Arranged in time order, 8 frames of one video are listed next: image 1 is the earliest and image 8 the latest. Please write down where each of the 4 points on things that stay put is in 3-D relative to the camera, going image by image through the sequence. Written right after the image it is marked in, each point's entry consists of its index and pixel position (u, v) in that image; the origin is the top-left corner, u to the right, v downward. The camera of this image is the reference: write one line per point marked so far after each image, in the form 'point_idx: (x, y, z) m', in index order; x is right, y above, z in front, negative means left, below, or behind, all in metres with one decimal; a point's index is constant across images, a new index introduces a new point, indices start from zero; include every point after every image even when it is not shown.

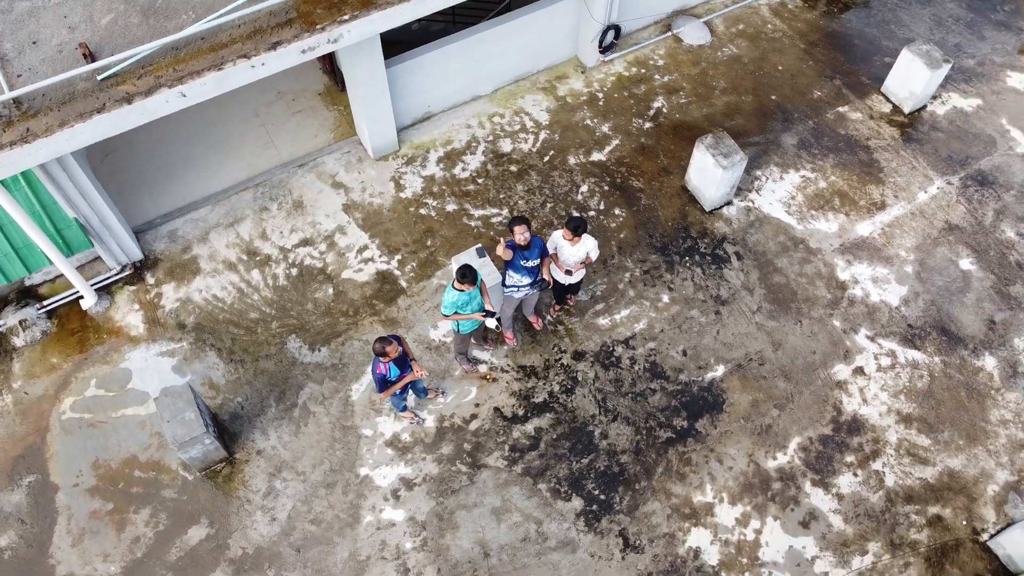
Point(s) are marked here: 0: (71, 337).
0: (-3.4, -0.4, +6.3) m
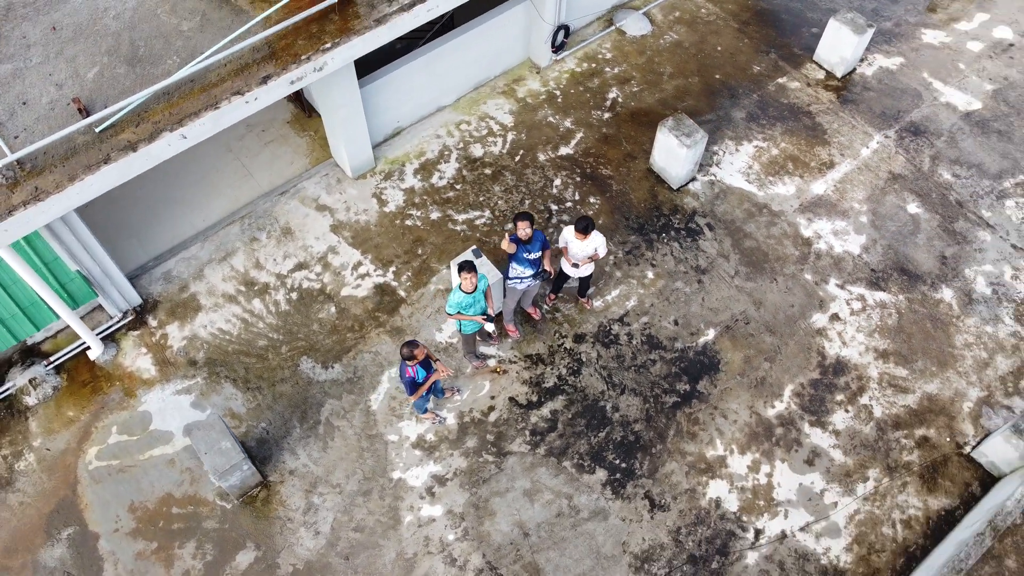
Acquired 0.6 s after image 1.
0: (-3.3, -0.8, +6.4) m
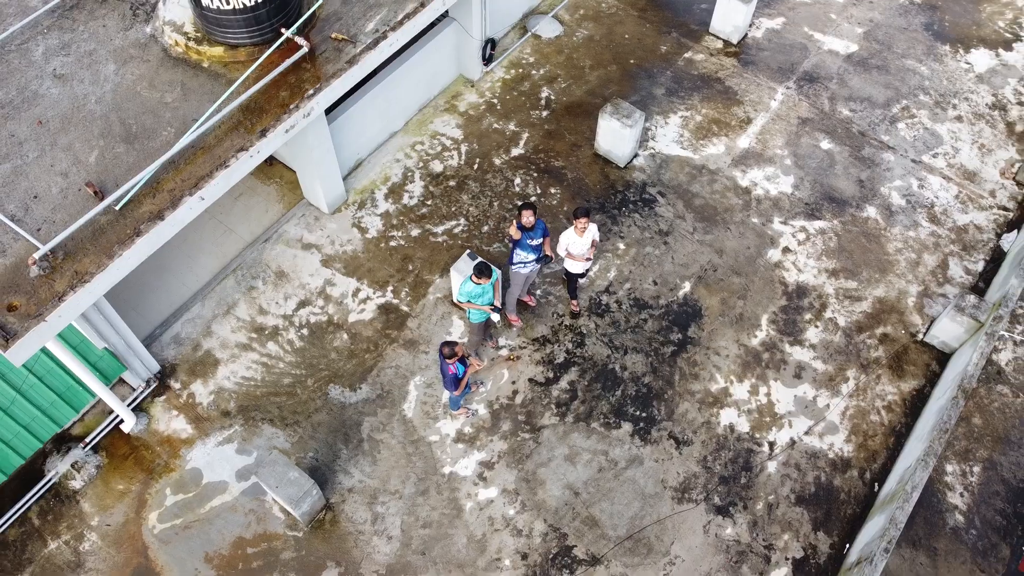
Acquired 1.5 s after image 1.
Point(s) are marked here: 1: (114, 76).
0: (-3.1, -1.4, +6.6) m
1: (-3.0, +1.6, +6.2) m
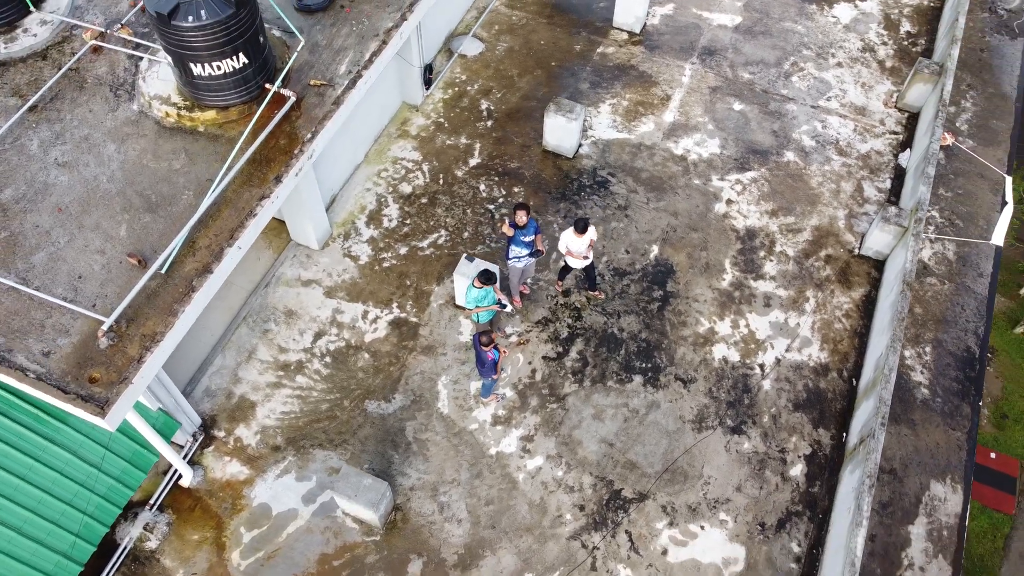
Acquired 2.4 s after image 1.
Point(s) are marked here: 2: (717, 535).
0: (-2.7, -1.9, +6.9) m
1: (-3.1, +1.1, +6.5) m
2: (+1.7, -2.0, +6.8) m
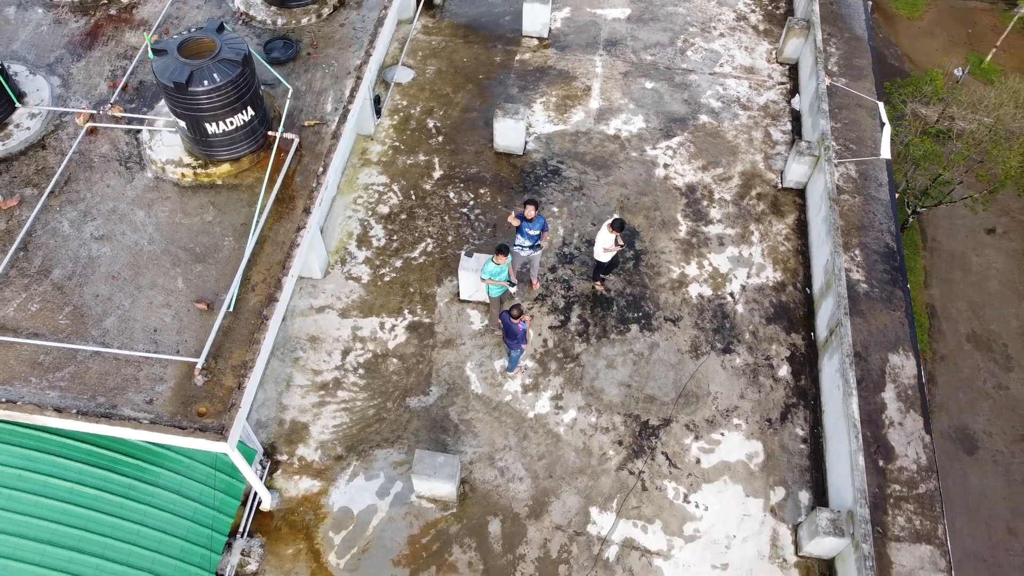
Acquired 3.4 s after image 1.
0: (-2.1, -2.2, +7.4) m
1: (-3.1, +0.6, +7.1) m
2: (+2.2, -1.5, +8.0) m
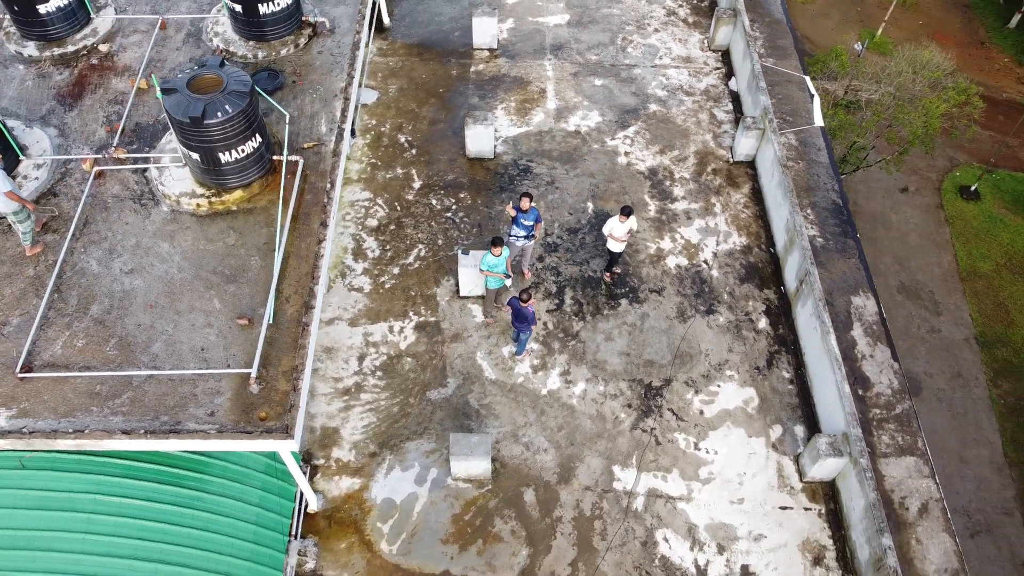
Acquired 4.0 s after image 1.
0: (-1.7, -2.3, +7.9) m
1: (-3.1, +0.3, +7.5) m
2: (+2.3, -1.1, +8.8) m
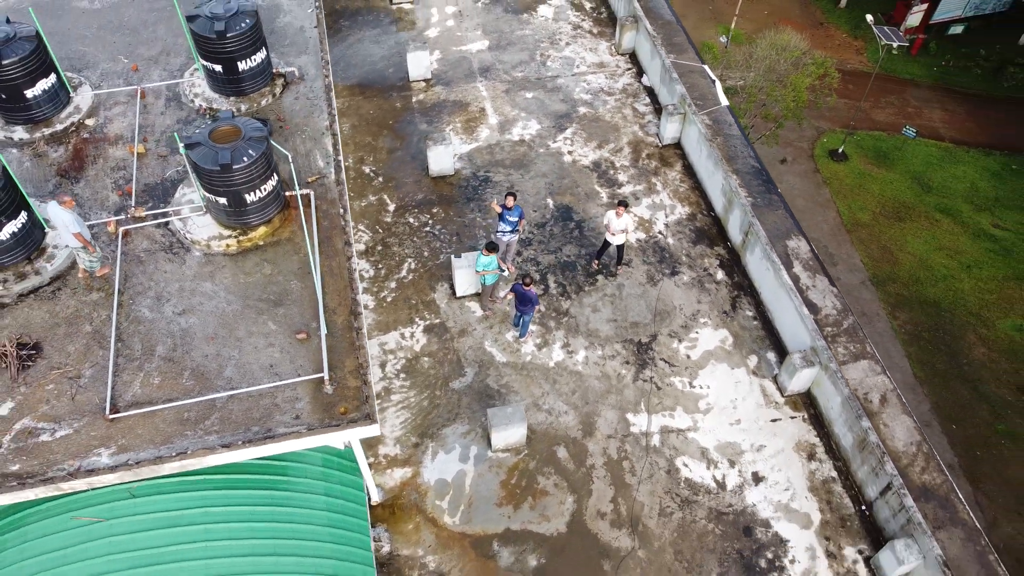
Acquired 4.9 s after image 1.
0: (-1.2, -2.4, +8.7) m
1: (-2.9, 0.0, +8.2) m
2: (+2.4, -0.5, +10.2) m
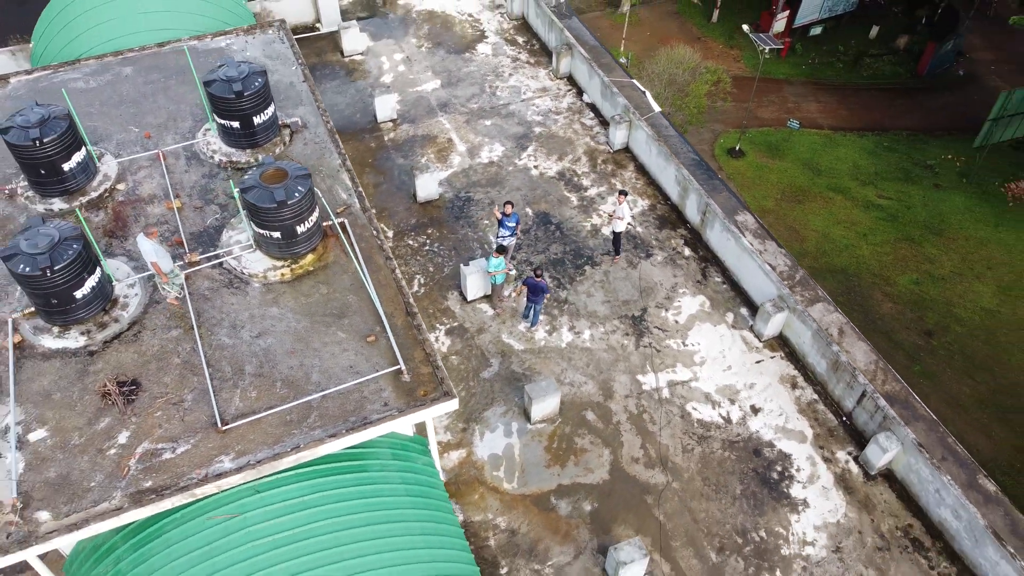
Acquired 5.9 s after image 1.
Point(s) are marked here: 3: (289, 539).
0: (-0.6, -2.4, +9.9) m
1: (-2.6, -0.3, +9.3) m
2: (+2.5, -0.2, +11.9) m
3: (-2.1, -2.4, +7.8) m
